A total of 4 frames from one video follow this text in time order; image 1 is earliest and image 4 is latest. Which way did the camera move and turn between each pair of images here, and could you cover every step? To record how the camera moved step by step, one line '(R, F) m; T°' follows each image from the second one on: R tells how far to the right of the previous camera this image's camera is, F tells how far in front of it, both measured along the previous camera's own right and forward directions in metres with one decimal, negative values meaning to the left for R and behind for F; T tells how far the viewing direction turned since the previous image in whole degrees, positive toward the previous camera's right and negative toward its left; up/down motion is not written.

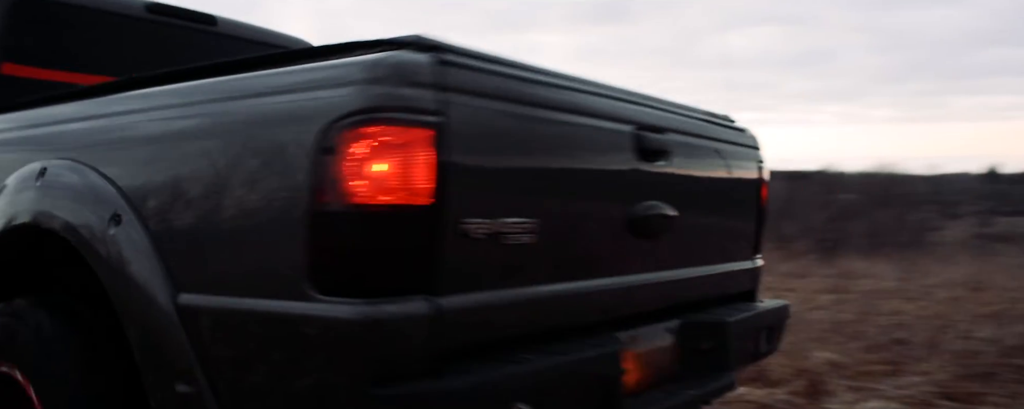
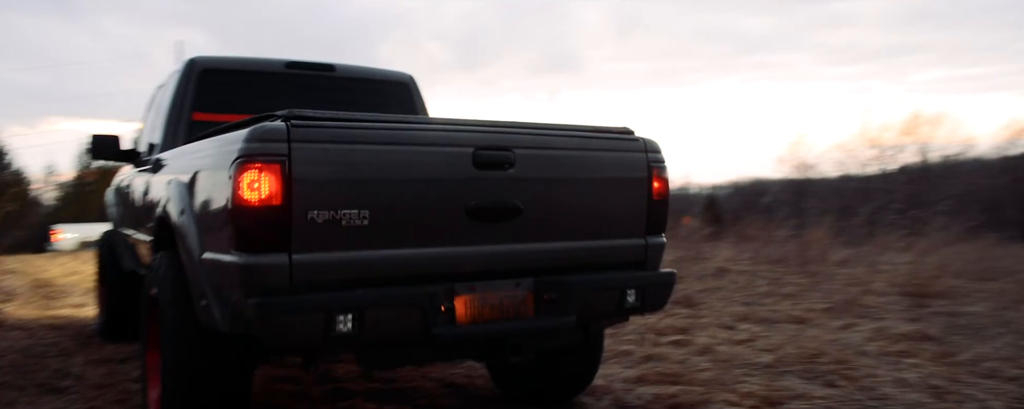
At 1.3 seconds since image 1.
(+0.7, -0.1) m; -23°
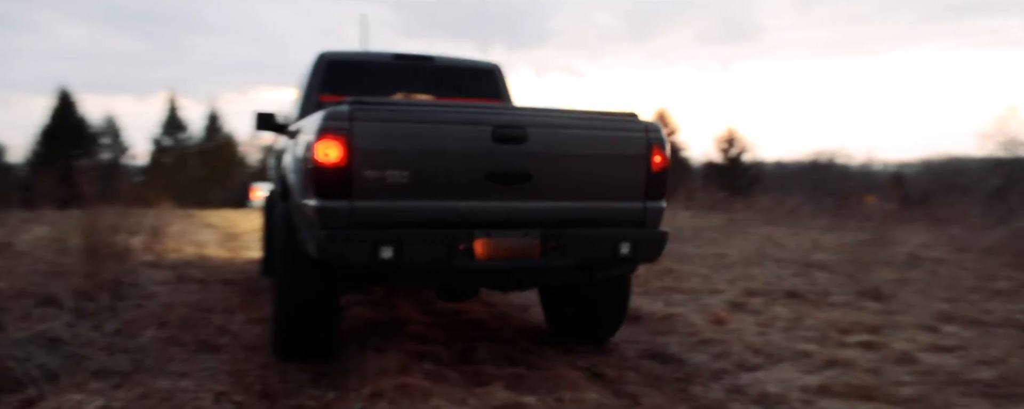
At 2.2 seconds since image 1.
(0.0, +0.5) m; -13°
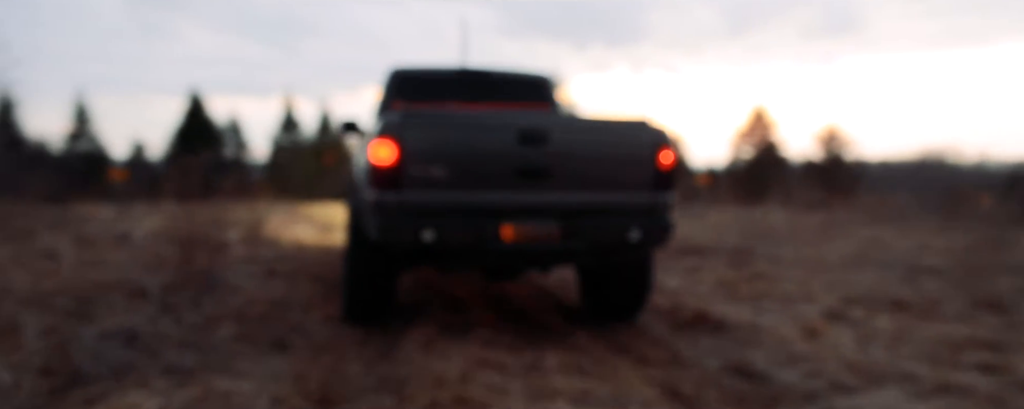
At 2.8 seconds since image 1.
(+0.1, +0.2) m; -7°
